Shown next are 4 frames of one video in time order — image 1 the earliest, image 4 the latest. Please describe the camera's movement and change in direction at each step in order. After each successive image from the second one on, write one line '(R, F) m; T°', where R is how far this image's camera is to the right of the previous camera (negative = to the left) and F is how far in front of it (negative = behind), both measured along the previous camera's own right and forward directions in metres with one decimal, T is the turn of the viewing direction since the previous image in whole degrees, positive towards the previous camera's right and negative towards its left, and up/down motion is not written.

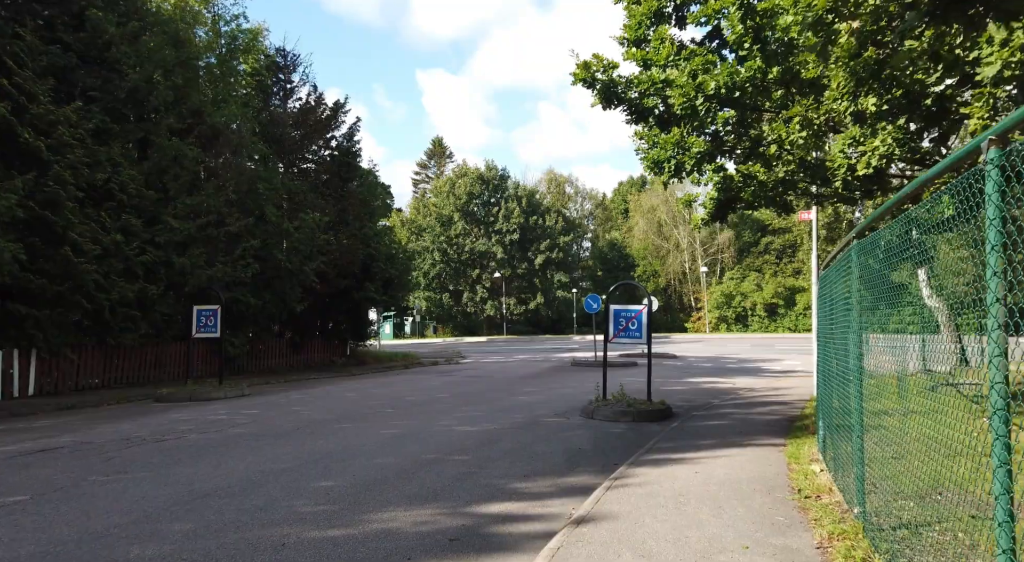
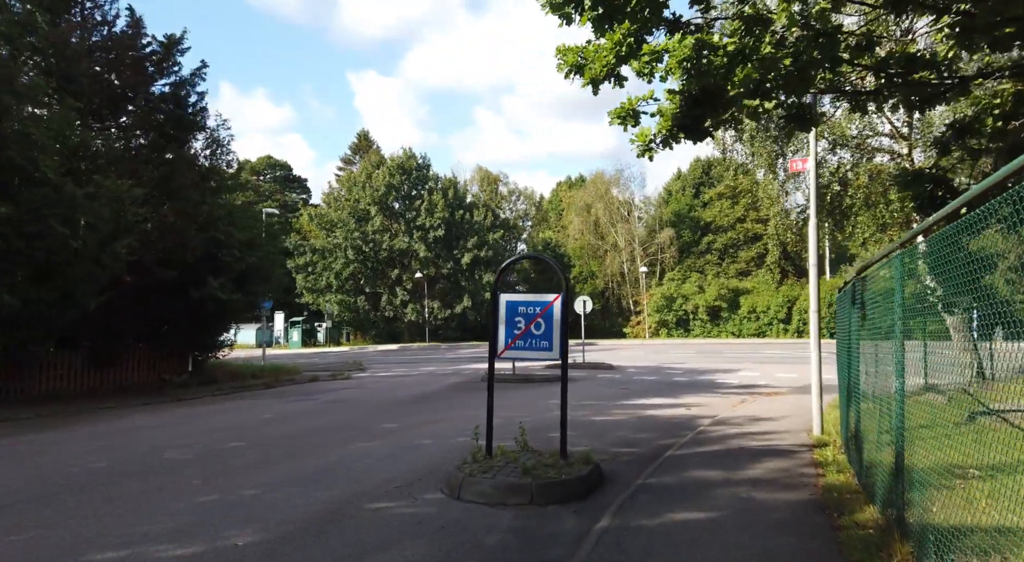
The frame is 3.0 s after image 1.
(+1.1, +5.7) m; +4°
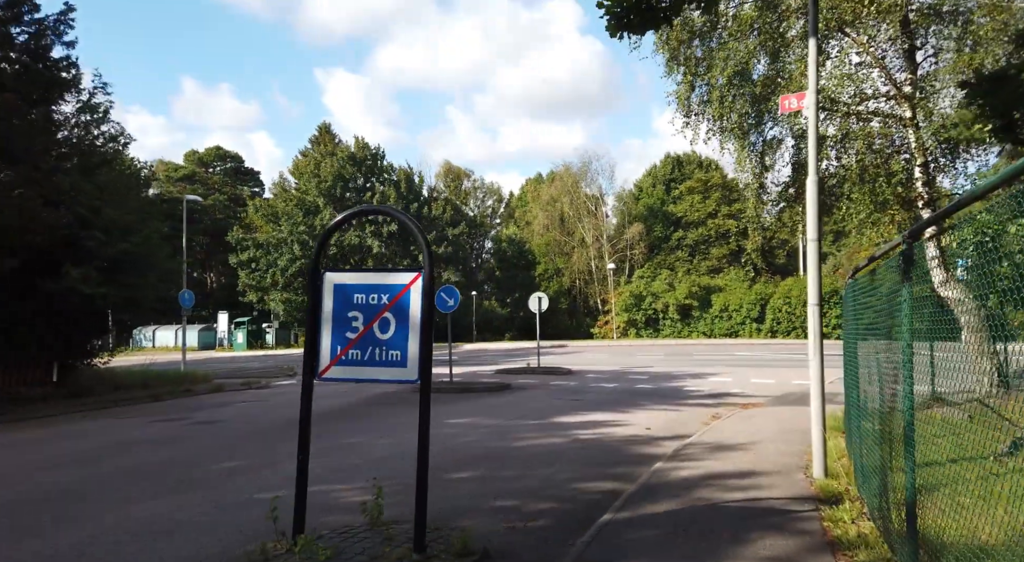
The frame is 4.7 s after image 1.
(+0.8, +3.2) m; +2°
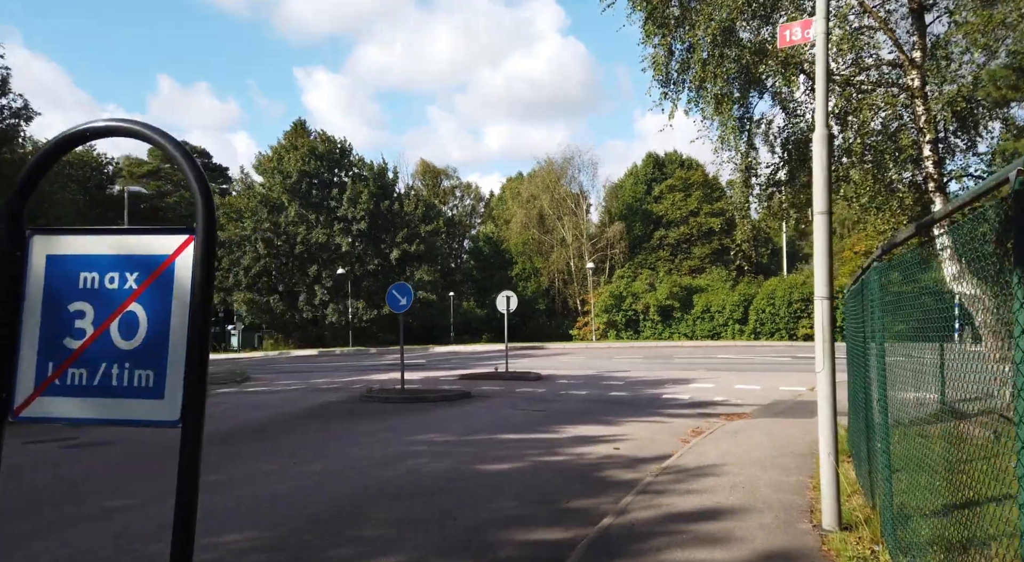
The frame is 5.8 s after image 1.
(+0.5, +2.0) m; +1°
